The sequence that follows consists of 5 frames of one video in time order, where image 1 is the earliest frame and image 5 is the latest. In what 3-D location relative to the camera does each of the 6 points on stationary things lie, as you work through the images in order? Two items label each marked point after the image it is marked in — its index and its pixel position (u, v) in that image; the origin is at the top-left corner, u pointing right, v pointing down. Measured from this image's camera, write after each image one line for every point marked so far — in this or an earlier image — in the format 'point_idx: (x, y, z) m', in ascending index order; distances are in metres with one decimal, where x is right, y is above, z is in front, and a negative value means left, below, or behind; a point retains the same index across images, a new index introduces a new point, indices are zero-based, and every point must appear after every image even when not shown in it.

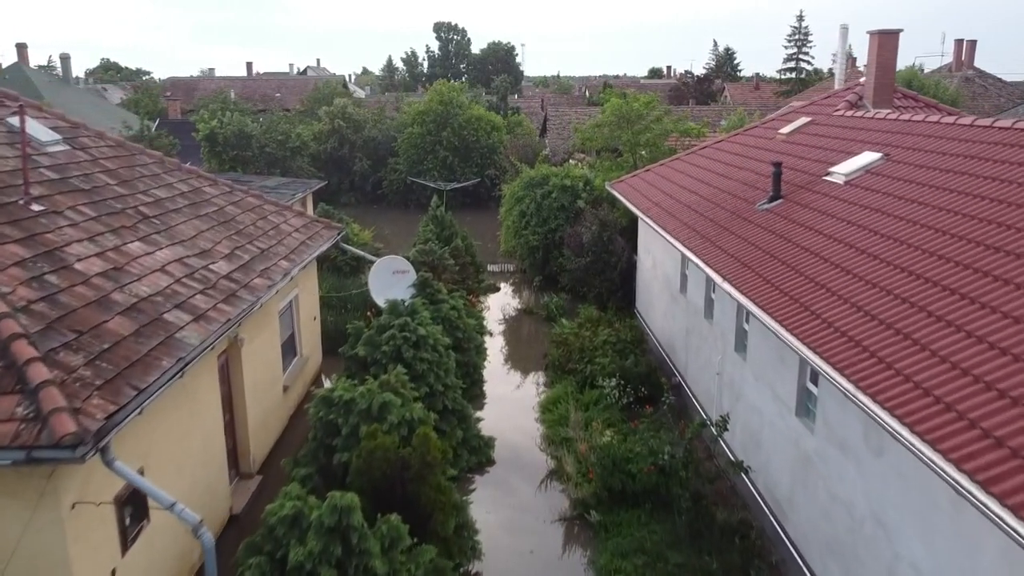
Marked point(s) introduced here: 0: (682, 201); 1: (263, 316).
0: (+3.2, +1.6, +11.6) m
1: (-4.0, -0.4, +9.8) m
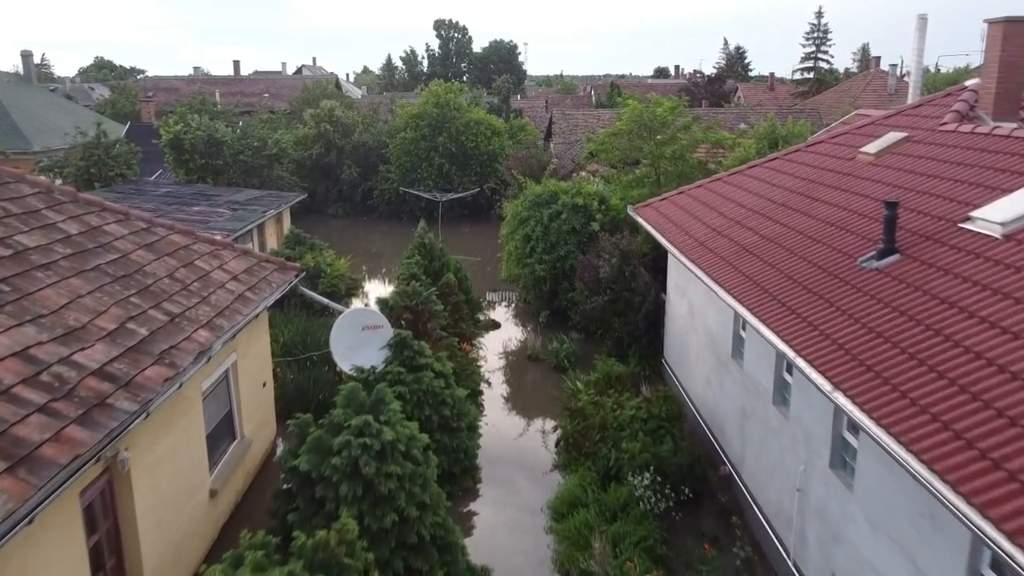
0: (+3.3, +0.7, +8.9) m
1: (-4.0, -1.4, +7.1) m
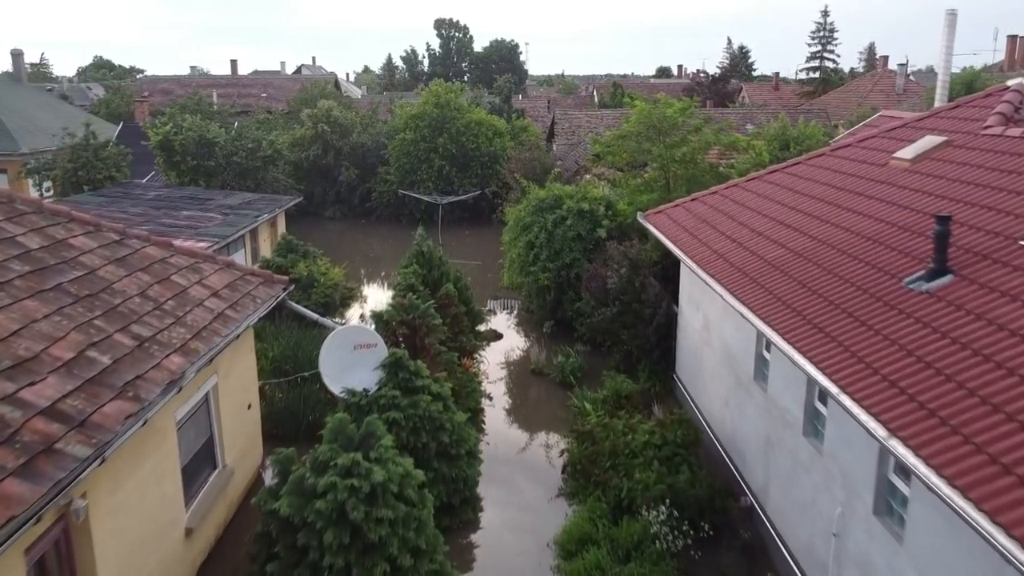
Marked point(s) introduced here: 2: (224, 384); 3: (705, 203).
0: (+3.3, +0.4, +8.2) m
1: (-3.9, -1.6, +6.4) m
2: (-4.0, -1.3, +8.4) m
3: (+3.5, +1.5, +11.1) m
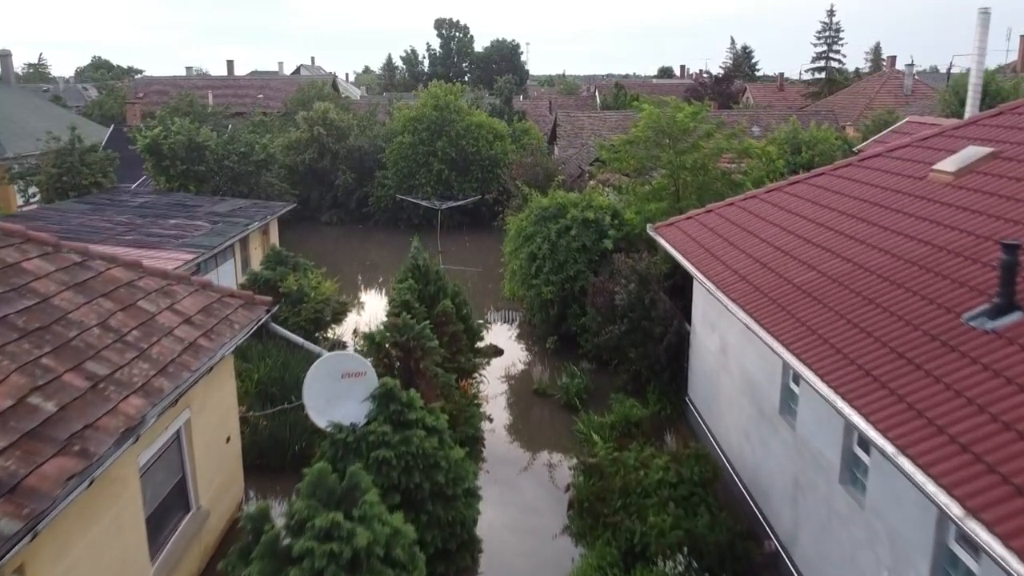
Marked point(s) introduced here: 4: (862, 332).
0: (+3.4, +0.1, +7.5) m
1: (-3.9, -1.9, +5.7) m
2: (-4.0, -1.6, +7.7) m
3: (+3.5, +1.2, +10.3) m
4: (+3.4, -0.4, +6.1) m
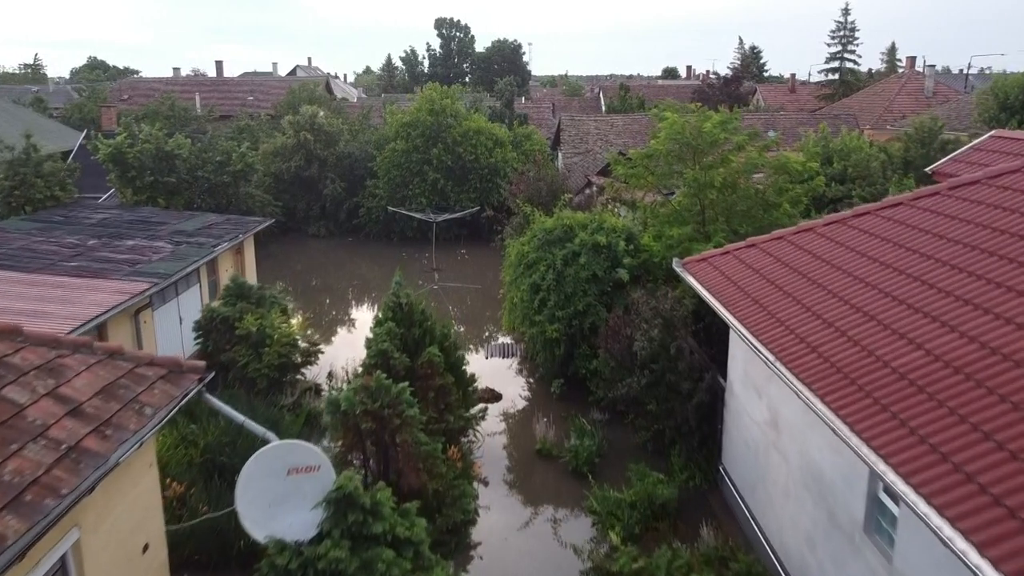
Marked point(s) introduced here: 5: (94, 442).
0: (+3.3, -0.6, +5.6) m
1: (-3.9, -2.6, +3.8) m
2: (-4.0, -2.4, +5.8) m
3: (+3.5, +0.5, +8.4) m
4: (+3.4, -1.1, +4.2) m
5: (-3.7, -1.4, +5.4) m
